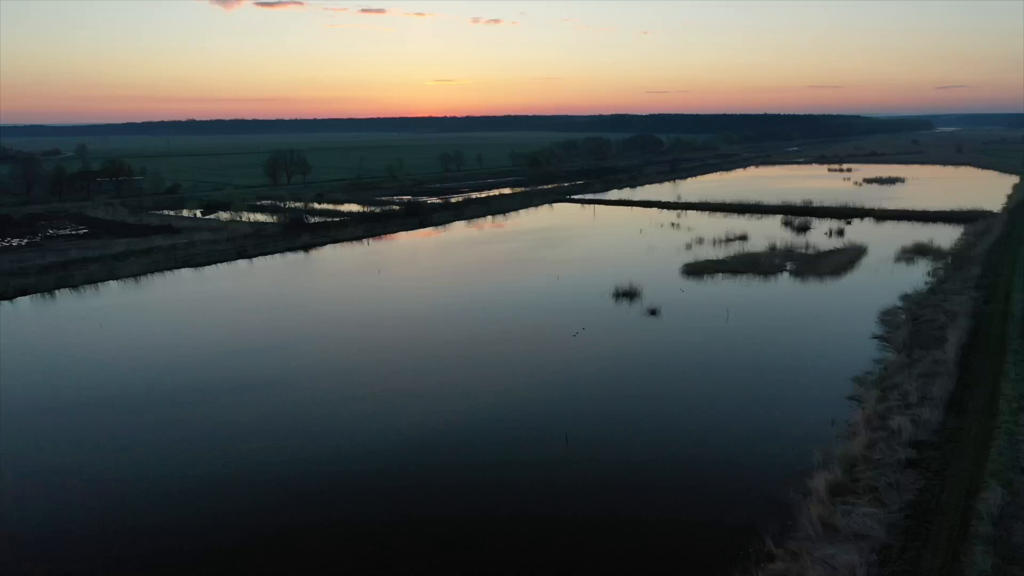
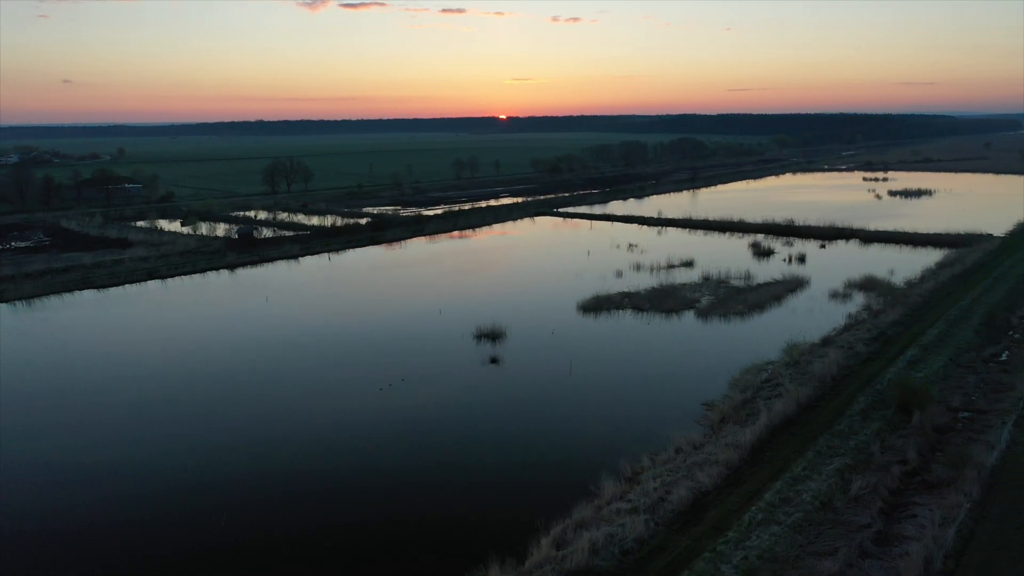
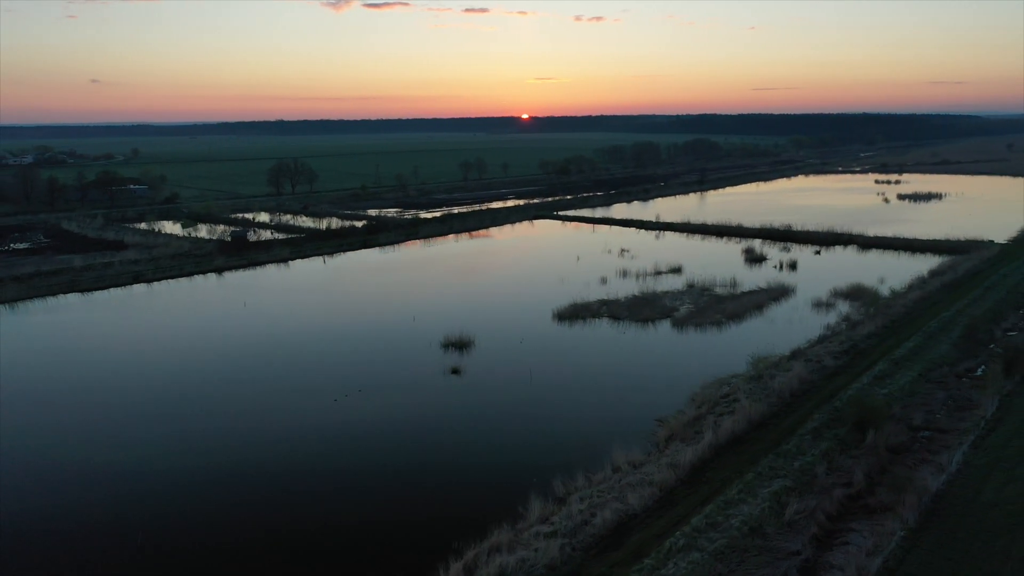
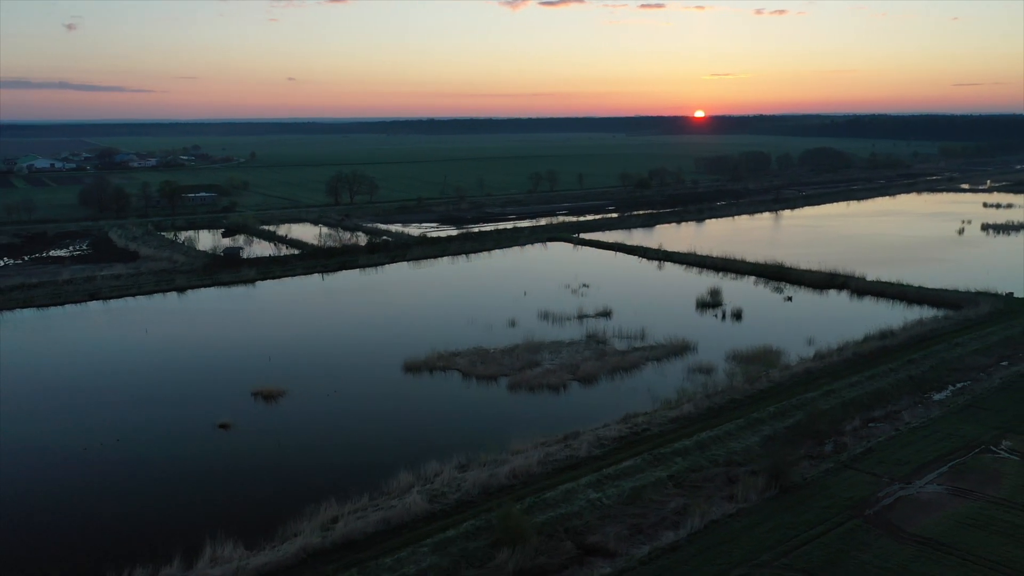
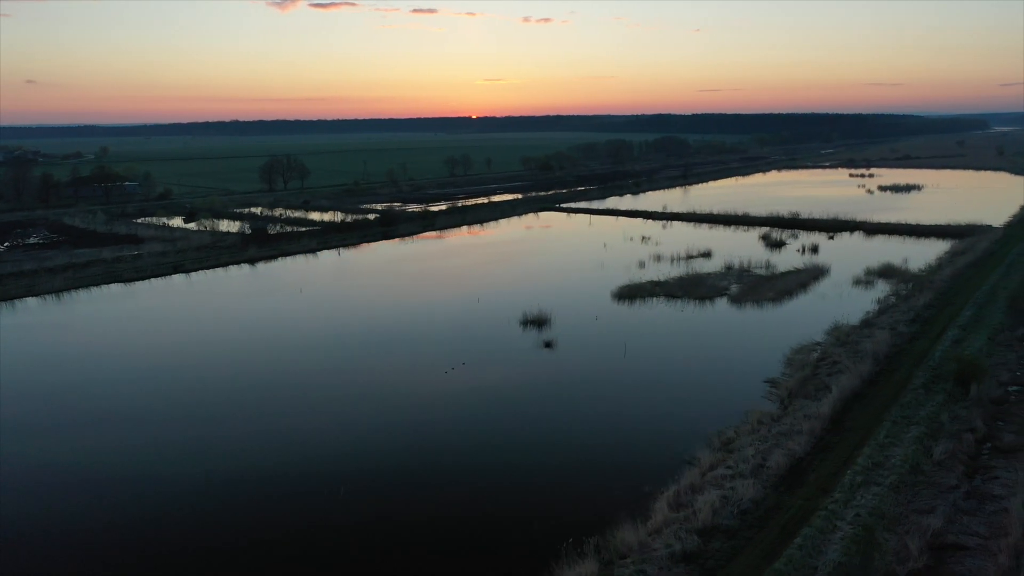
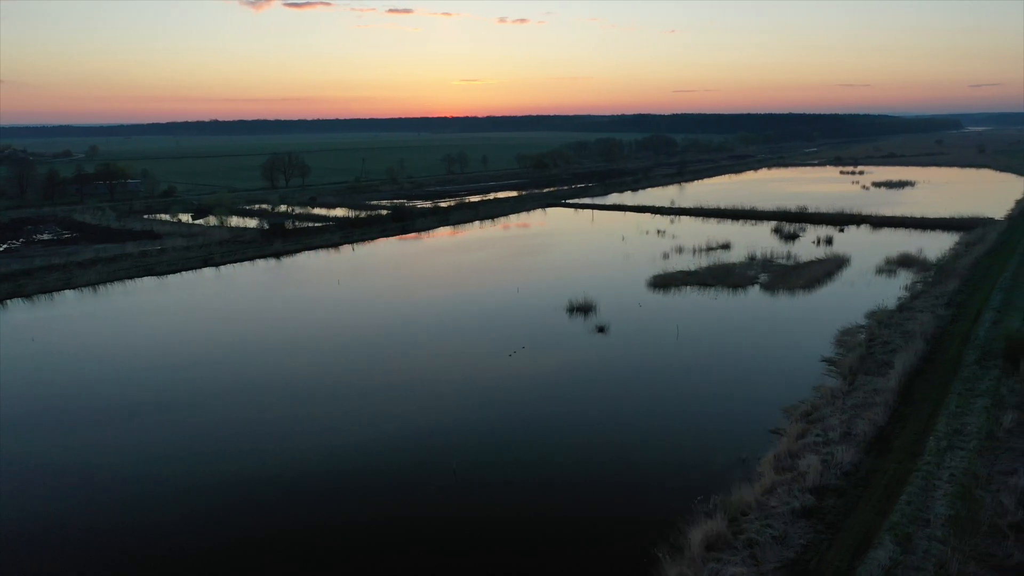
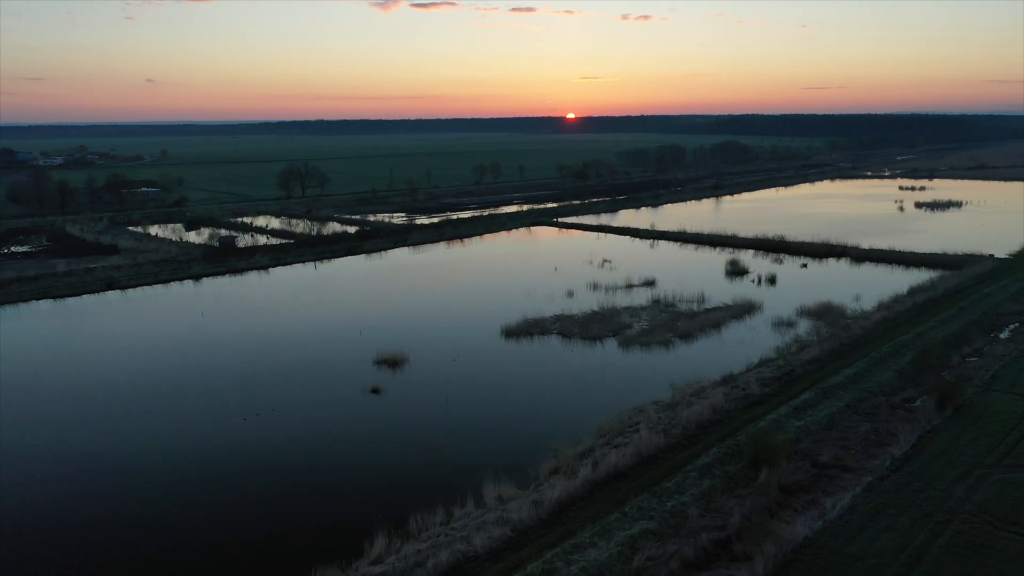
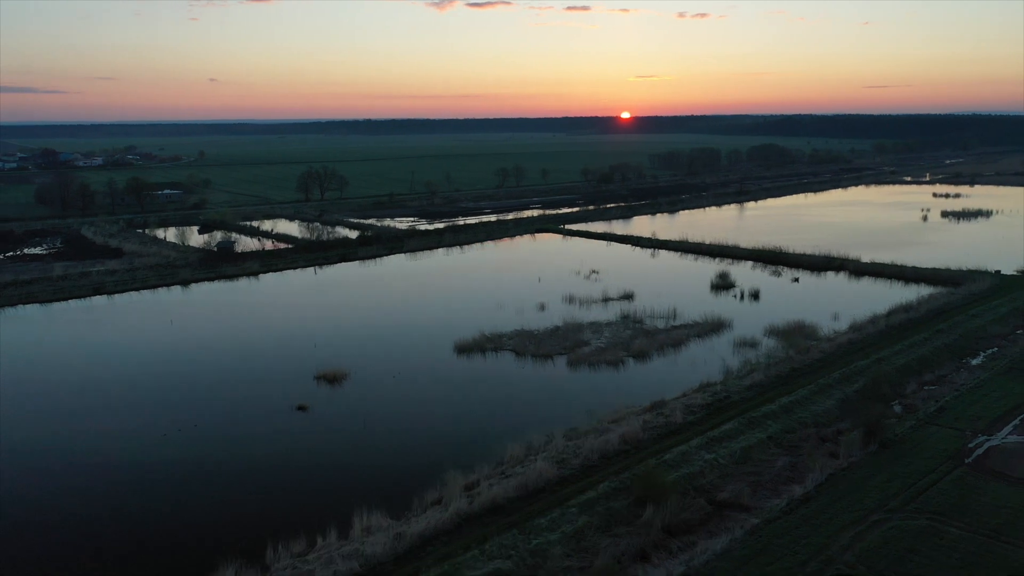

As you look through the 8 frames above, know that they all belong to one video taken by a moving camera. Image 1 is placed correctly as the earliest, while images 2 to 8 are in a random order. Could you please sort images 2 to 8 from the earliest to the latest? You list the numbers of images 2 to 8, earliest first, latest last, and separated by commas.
6, 5, 2, 3, 7, 8, 4
